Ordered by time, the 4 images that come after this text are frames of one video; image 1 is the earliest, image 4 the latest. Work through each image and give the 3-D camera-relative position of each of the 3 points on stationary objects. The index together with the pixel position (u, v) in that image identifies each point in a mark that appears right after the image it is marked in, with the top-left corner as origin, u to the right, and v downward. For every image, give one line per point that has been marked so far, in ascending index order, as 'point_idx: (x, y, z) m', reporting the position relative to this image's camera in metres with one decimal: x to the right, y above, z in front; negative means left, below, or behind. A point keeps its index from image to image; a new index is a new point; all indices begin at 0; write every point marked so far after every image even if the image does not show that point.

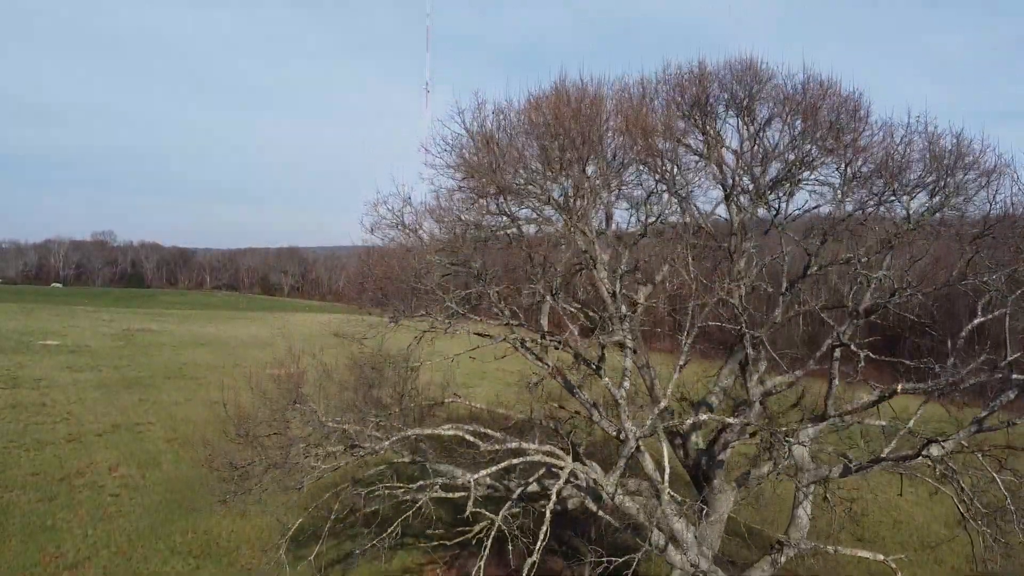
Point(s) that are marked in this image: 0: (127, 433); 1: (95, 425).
0: (-11.6, -4.4, +18.1) m
1: (-13.0, -4.3, +18.7) m
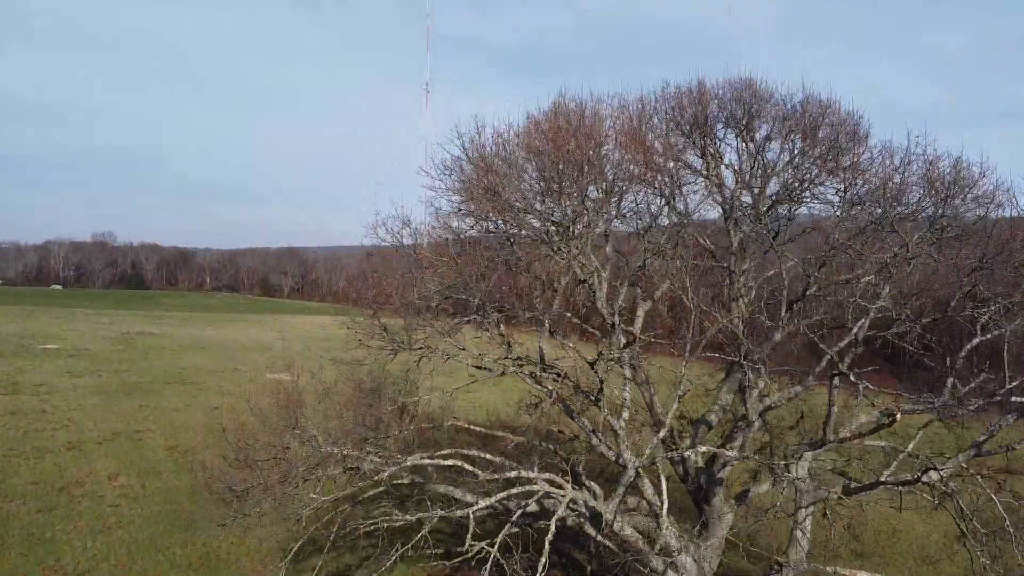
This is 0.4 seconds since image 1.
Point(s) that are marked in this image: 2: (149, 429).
0: (-11.6, -4.6, +18.1) m
1: (-13.0, -4.5, +18.7) m
2: (-11.7, -4.5, +19.4) m
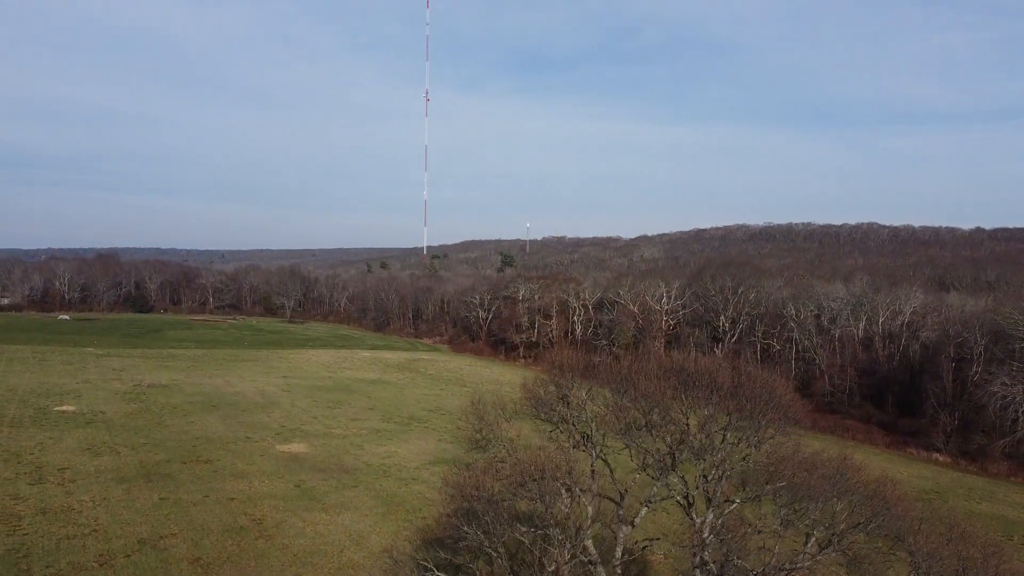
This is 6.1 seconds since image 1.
0: (-11.6, -8.5, +19.4) m
1: (-13.0, -8.4, +20.1) m
2: (-11.7, -8.5, +20.7) m
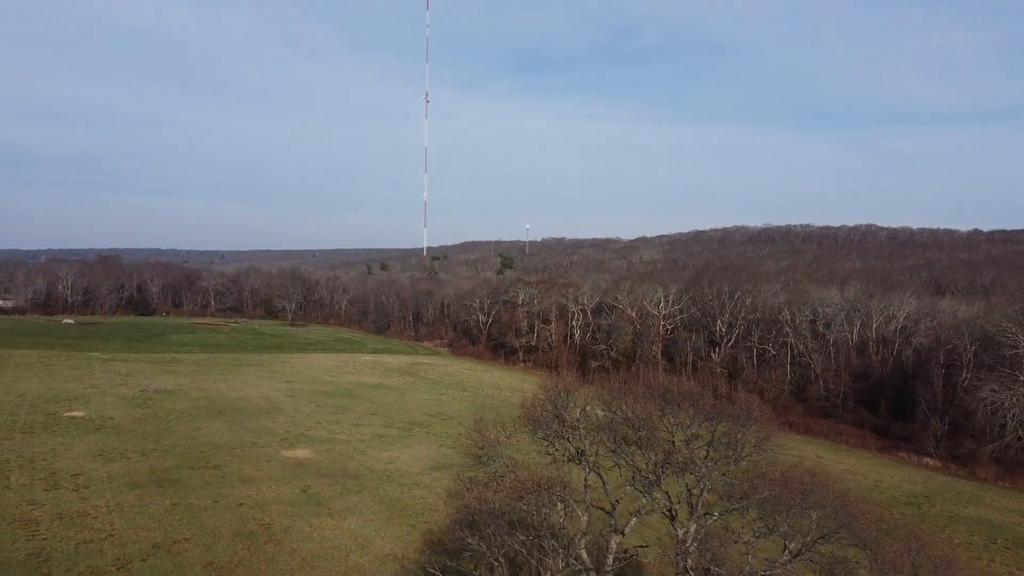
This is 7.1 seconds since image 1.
0: (-11.7, -9.0, +20.3) m
1: (-13.1, -8.9, +20.9) m
2: (-11.8, -9.0, +21.6) m
